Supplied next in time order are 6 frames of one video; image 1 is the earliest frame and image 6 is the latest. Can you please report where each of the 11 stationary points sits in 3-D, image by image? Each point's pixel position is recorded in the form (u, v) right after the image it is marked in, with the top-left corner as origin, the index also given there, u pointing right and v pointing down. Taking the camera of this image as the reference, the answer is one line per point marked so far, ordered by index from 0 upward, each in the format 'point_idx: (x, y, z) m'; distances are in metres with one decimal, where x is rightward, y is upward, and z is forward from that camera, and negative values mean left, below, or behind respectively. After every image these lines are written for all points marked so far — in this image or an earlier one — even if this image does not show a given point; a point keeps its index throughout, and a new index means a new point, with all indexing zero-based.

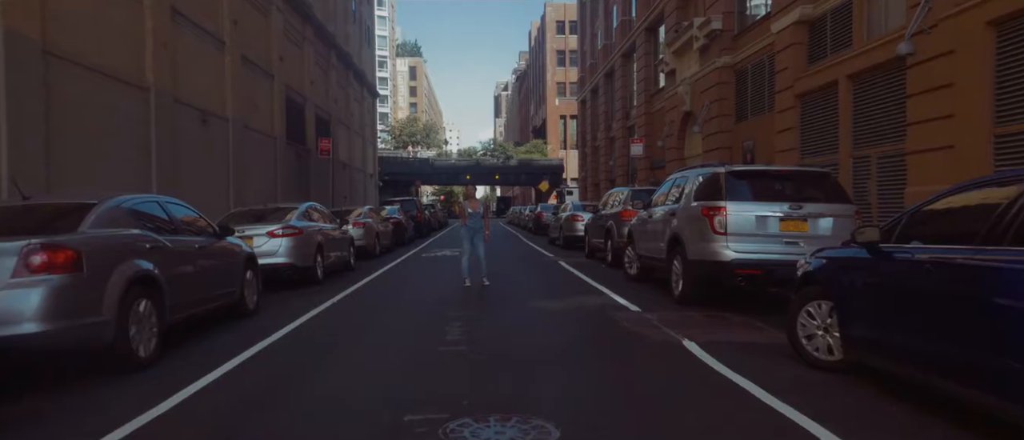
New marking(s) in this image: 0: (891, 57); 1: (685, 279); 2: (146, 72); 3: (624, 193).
0: (+8.5, +3.7, +13.7) m
1: (+2.2, -0.8, +7.7) m
2: (-10.7, +4.4, +17.8) m
3: (+2.6, +0.6, +13.8) m
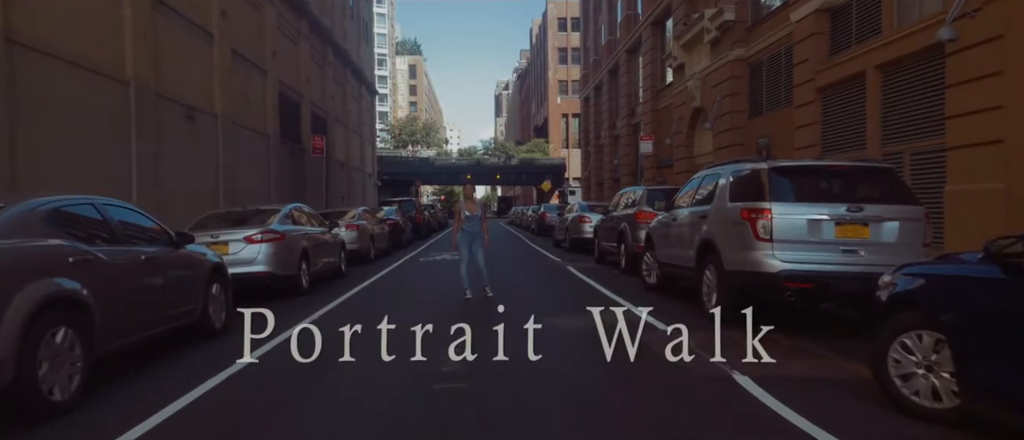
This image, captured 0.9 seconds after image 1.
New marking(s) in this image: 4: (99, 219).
0: (+8.6, +3.6, +12.7) m
1: (+2.3, -0.8, +6.7) m
2: (-10.6, +4.3, +16.8) m
3: (+2.6, +0.6, +12.8) m
4: (-3.5, 0.0, +5.1) m
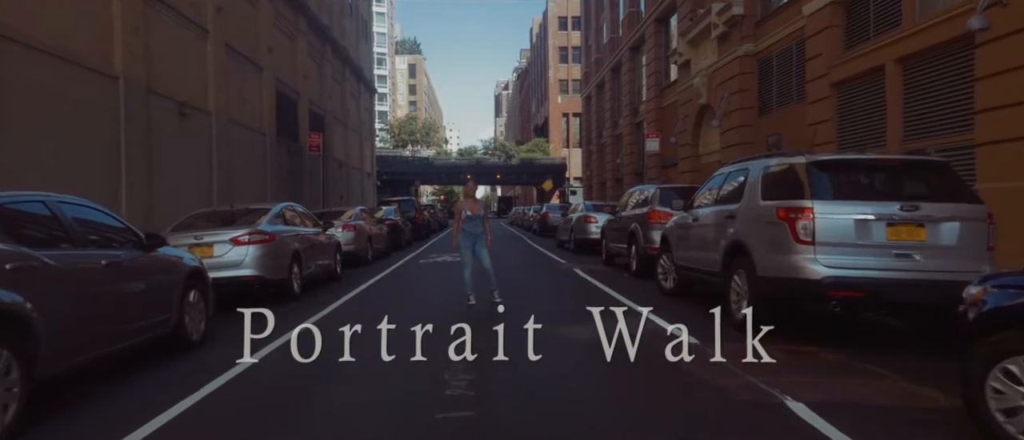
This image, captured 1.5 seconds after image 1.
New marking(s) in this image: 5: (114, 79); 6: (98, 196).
0: (+8.7, +3.6, +12.0) m
1: (+2.4, -0.8, +6.0) m
2: (-10.5, +4.3, +16.1) m
3: (+2.7, +0.6, +12.1) m
4: (-3.4, 0.0, +4.5) m
5: (-10.5, +3.7, +16.1) m
6: (-10.3, +0.6, +15.4) m
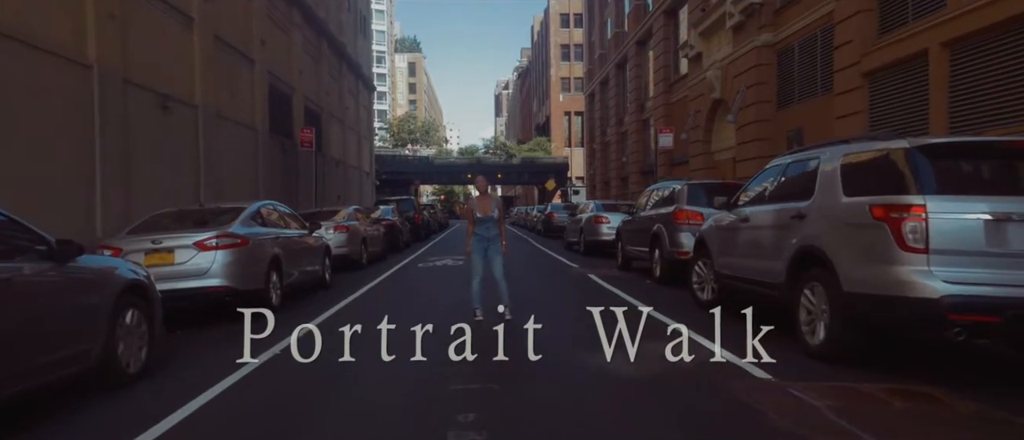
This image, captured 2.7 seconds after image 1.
0: (+8.9, +3.6, +10.8) m
1: (+2.5, -0.8, +4.8) m
2: (-10.4, +4.3, +14.9) m
3: (+2.9, +0.6, +10.9) m
4: (-3.2, 0.0, +3.2) m
5: (-10.4, +3.7, +14.8) m
6: (-10.2, +0.6, +14.1) m
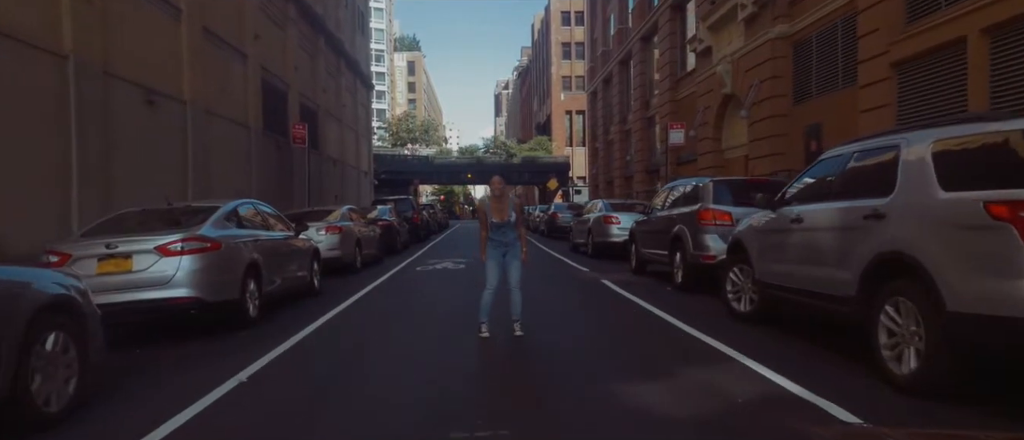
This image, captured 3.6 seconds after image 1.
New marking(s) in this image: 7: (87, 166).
0: (+9.0, +3.6, +9.8) m
1: (+2.6, -0.8, +3.8) m
2: (-10.3, +4.3, +13.9) m
3: (+3.0, +0.6, +9.9) m
4: (-3.1, 0.0, +2.3) m
5: (-10.3, +3.7, +13.9) m
6: (-10.1, +0.6, +13.2) m
7: (-10.2, +1.4, +14.6) m
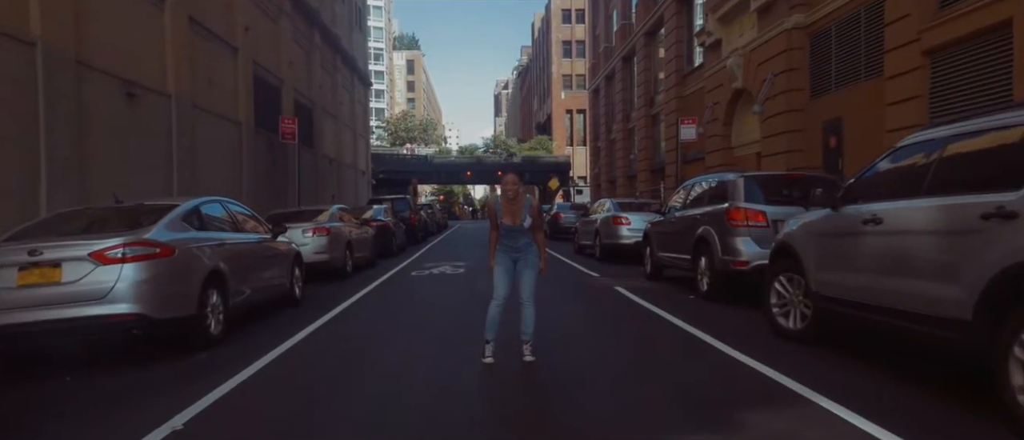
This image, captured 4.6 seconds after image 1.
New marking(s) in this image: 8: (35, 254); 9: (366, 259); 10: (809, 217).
0: (+9.0, +3.6, +8.8) m
1: (+2.7, -0.8, +2.8) m
2: (-10.2, +4.3, +12.9) m
3: (+3.1, +0.6, +8.9) m
4: (-3.1, 0.0, +1.2) m
5: (-10.2, +3.7, +12.8) m
6: (-10.0, +0.6, +12.1) m
7: (-10.1, +1.4, +13.5) m
8: (-4.0, -0.3, +5.1) m
9: (-3.7, -1.0, +15.5) m
10: (+2.8, +0.1, +5.7) m
